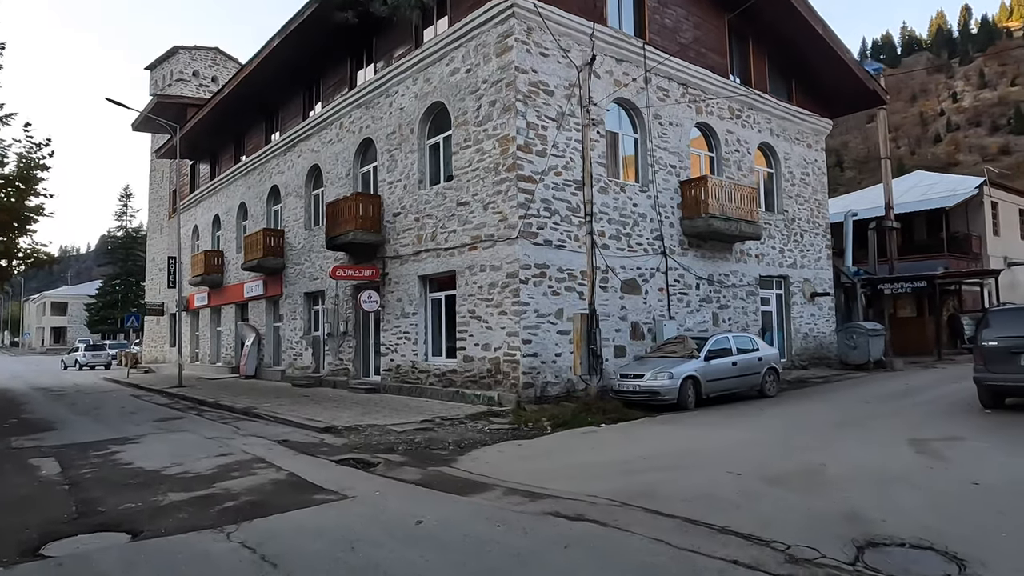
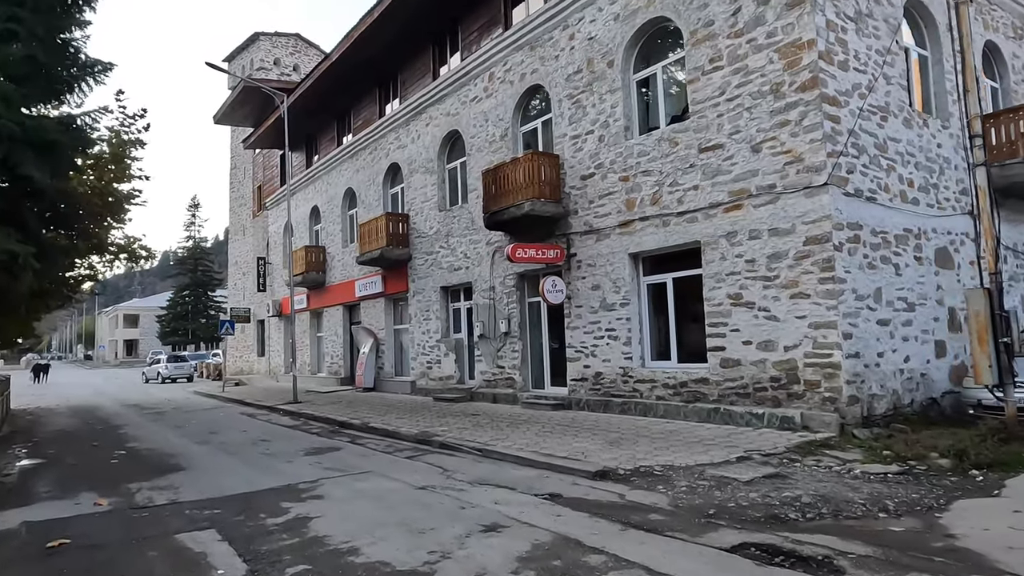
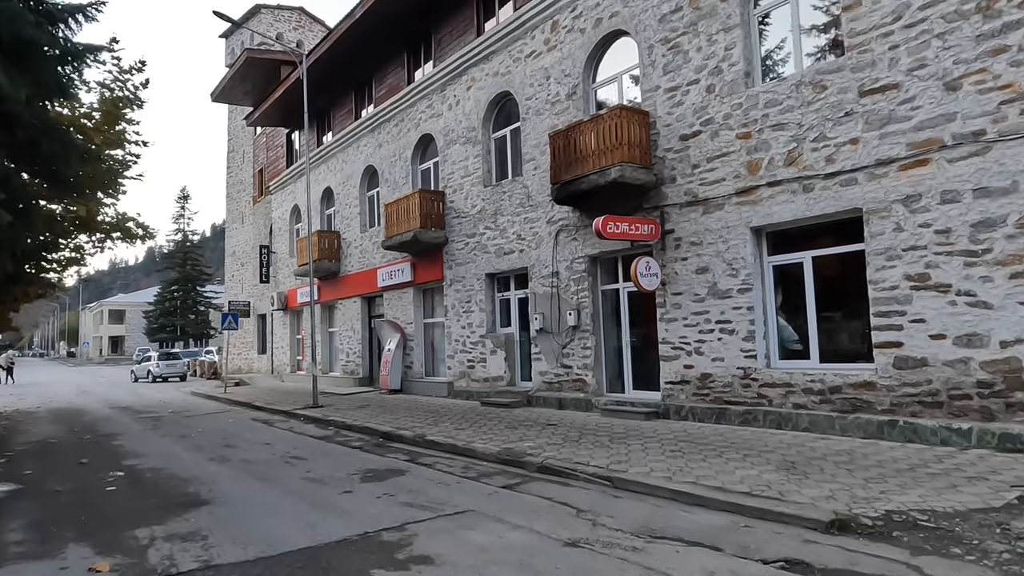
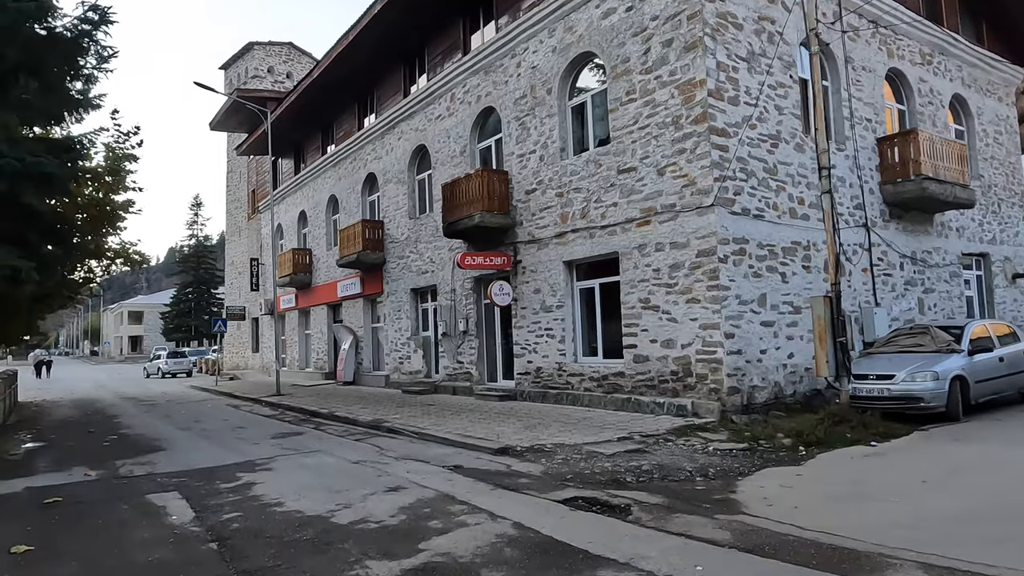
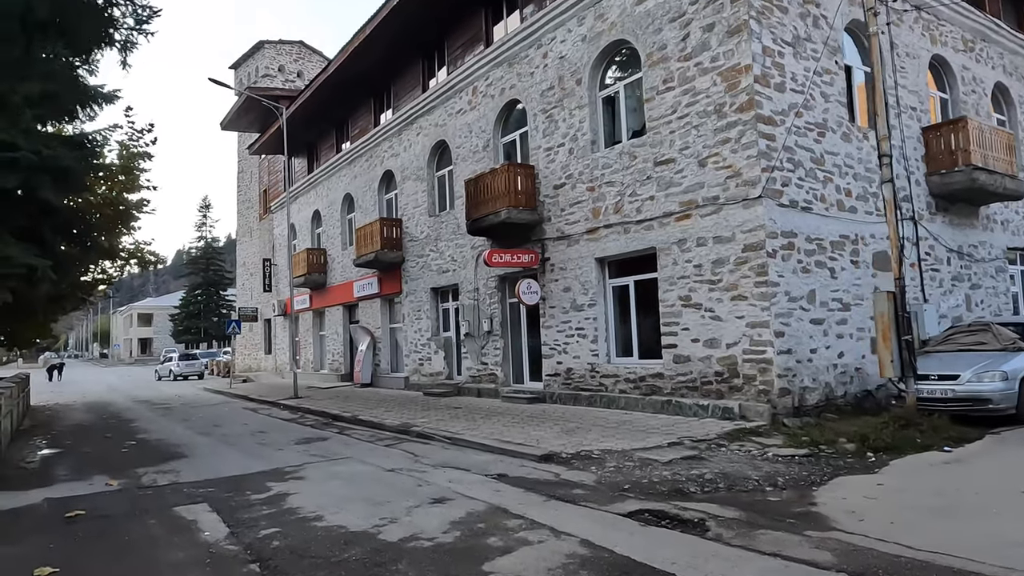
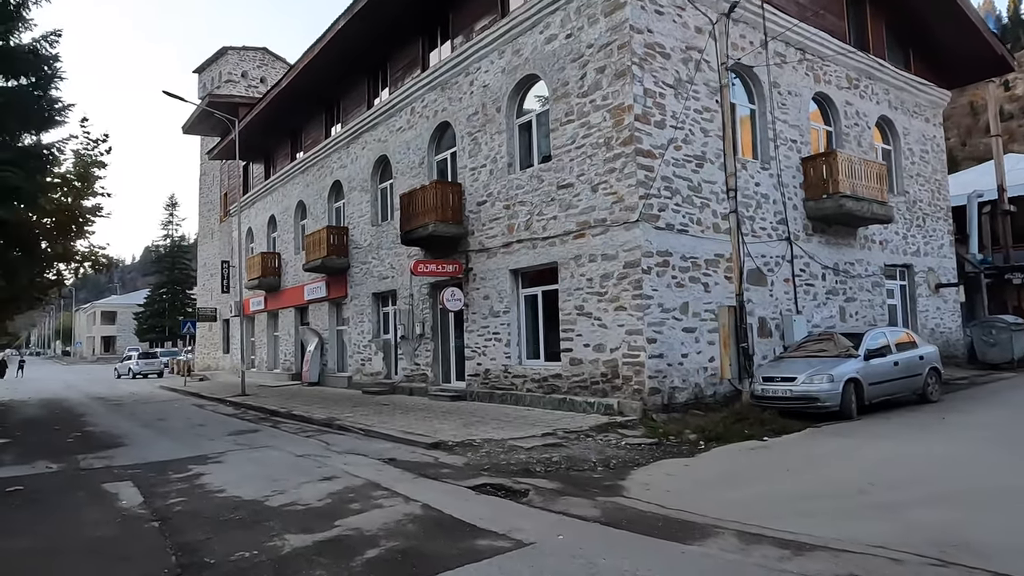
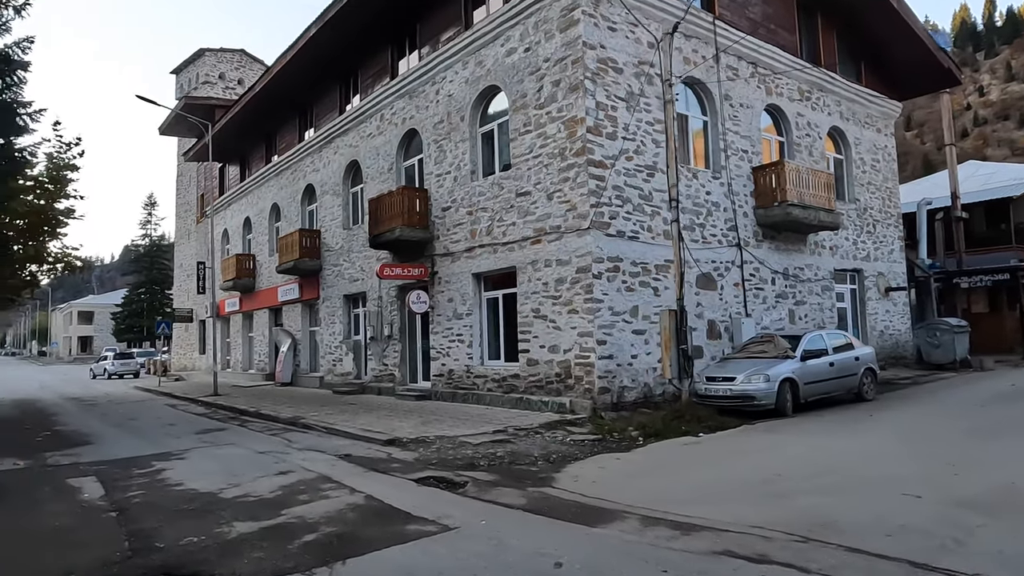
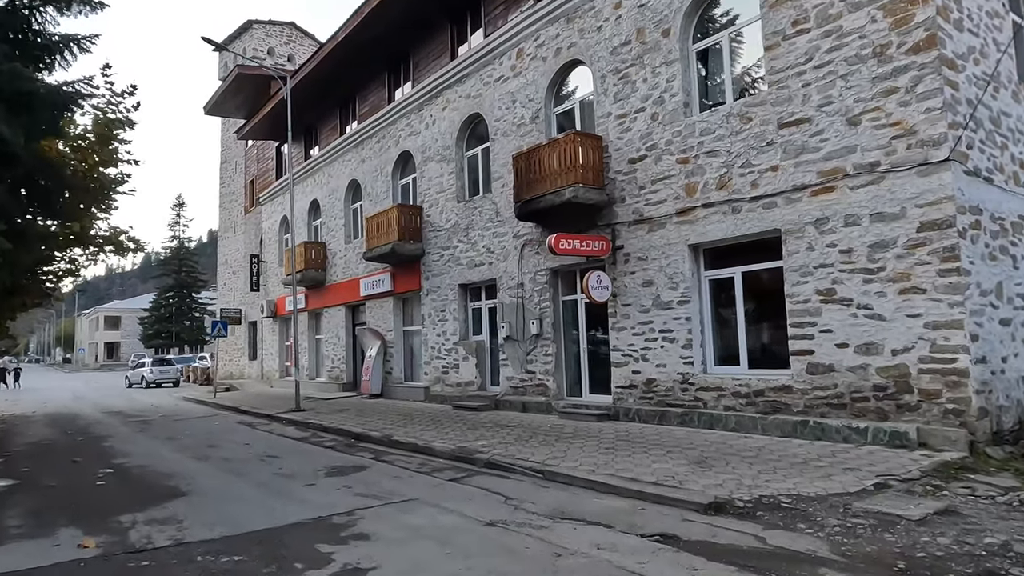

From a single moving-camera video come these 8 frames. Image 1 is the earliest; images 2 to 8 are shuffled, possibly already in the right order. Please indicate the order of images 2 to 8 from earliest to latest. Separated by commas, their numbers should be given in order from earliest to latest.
7, 6, 4, 5, 2, 8, 3
